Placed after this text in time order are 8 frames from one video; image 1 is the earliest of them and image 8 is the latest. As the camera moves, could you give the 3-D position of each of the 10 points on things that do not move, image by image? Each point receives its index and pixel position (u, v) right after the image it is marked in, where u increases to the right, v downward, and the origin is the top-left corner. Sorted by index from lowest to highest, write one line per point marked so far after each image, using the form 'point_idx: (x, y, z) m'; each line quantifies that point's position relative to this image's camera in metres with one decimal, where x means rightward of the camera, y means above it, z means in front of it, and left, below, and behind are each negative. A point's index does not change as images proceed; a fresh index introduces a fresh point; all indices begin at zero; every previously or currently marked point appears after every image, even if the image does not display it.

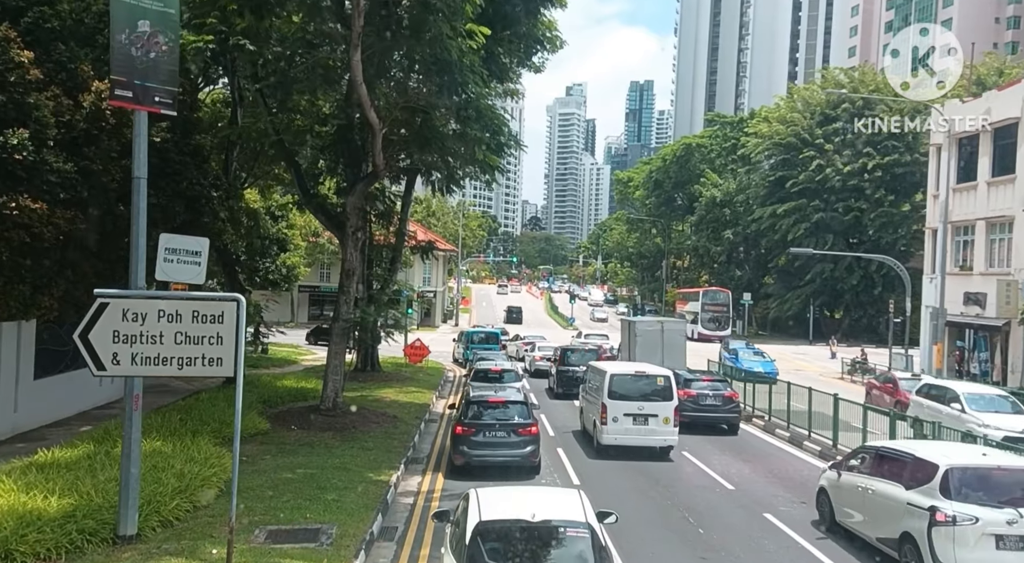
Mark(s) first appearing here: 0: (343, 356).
0: (-3.8, -1.7, +18.7) m
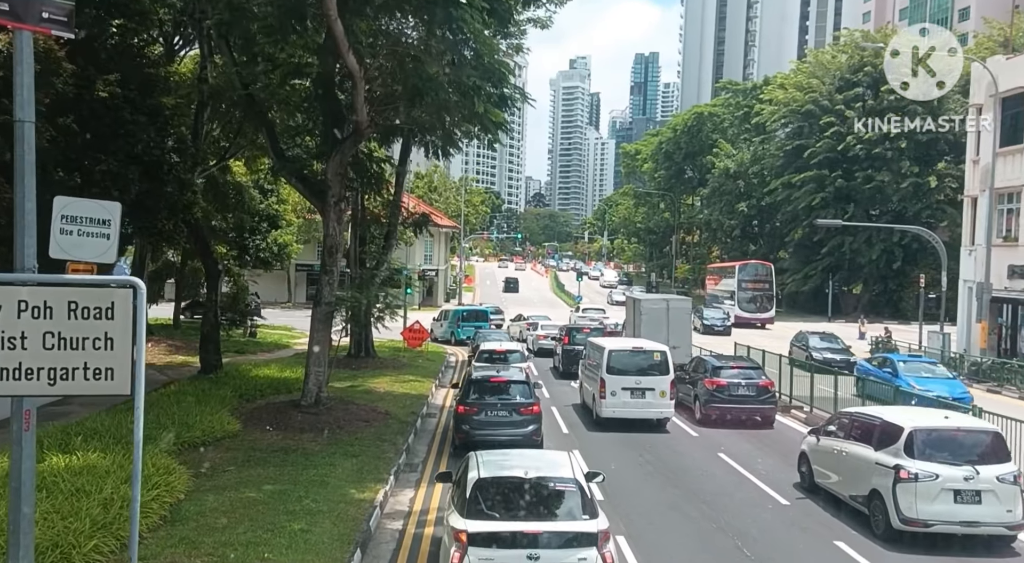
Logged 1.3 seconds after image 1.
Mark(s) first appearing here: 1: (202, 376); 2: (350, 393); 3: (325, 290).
0: (-3.6, -1.2, +16.3) m
1: (-7.2, -2.2, +19.4) m
2: (-3.8, -2.6, +19.4) m
3: (-3.6, -0.2, +16.2) m
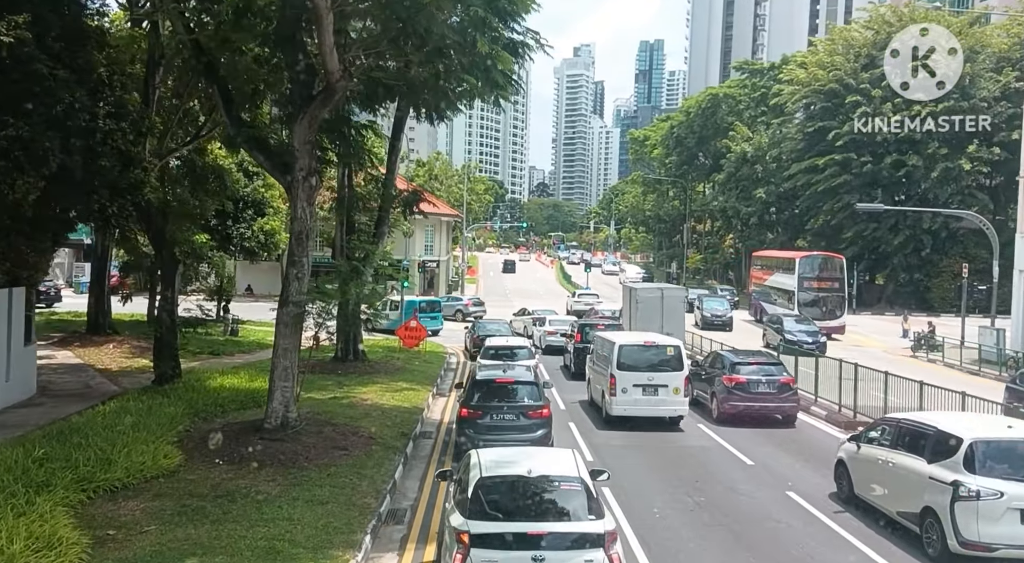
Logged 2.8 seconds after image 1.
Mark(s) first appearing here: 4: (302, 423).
0: (-3.4, -1.1, +13.2) m
1: (-6.9, -2.1, +16.3) m
2: (-3.6, -2.5, +16.3) m
3: (-3.4, -0.1, +13.1) m
4: (-3.4, -2.3, +13.6) m
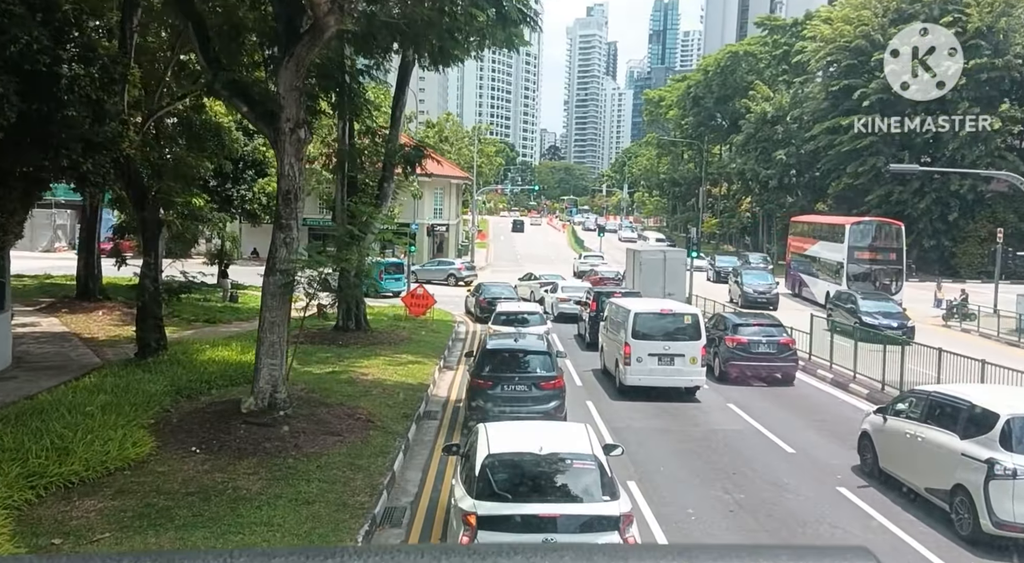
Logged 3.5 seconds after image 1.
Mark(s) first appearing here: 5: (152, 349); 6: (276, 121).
0: (-3.2, -0.6, +11.8) m
1: (-6.7, -1.4, +15.0) m
2: (-3.3, -1.8, +15.0) m
3: (-3.2, +0.4, +11.7) m
4: (-3.2, -1.8, +12.3) m
5: (-6.7, -1.2, +15.5) m
6: (-3.3, +2.2, +11.6) m
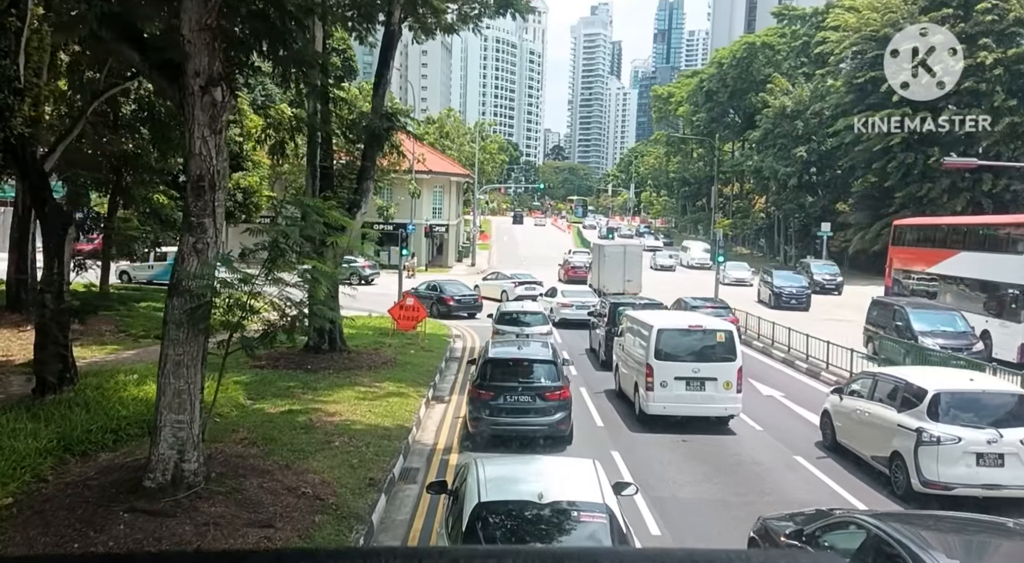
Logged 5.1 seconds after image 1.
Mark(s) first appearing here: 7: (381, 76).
0: (-3.2, -0.9, +8.4) m
1: (-6.7, -1.7, +11.6) m
2: (-3.3, -2.1, +11.5) m
3: (-3.2, +0.2, +8.3) m
4: (-3.2, -2.0, +8.9) m
5: (-6.6, -1.5, +12.1) m
6: (-3.2, +2.0, +8.2) m
7: (-3.0, +4.7, +18.9) m
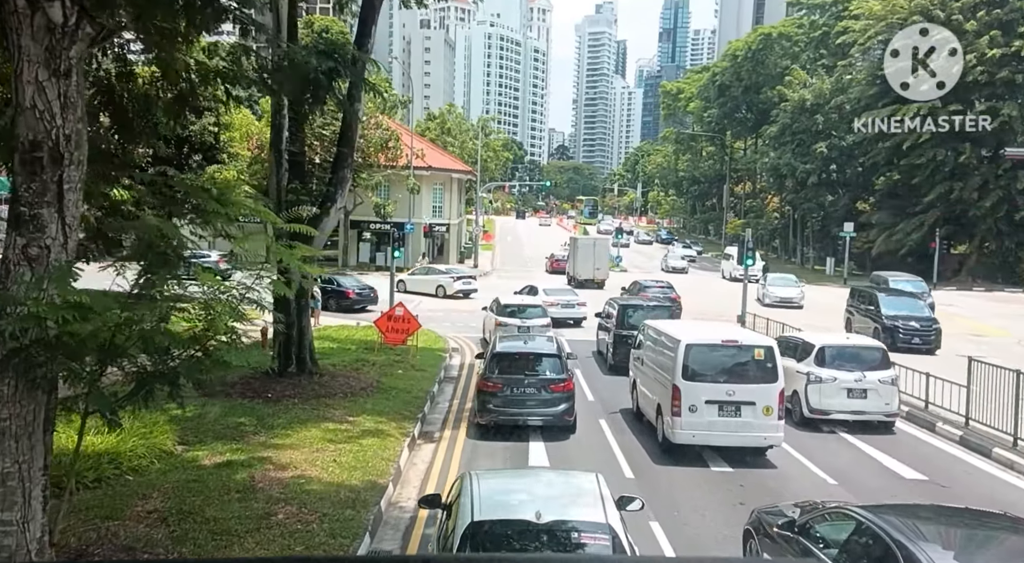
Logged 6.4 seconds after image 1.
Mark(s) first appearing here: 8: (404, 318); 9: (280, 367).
0: (-3.1, -1.0, +5.5) m
1: (-6.6, -1.8, +8.7) m
2: (-3.2, -2.2, +8.6) m
3: (-3.1, 0.0, +5.3) m
4: (-3.1, -2.2, +6.0) m
5: (-6.5, -1.6, +9.2) m
6: (-3.1, +1.8, +5.3) m
7: (-2.9, +4.5, +16.0) m
8: (-2.3, -0.8, +18.2) m
9: (-4.0, -1.5, +14.6) m
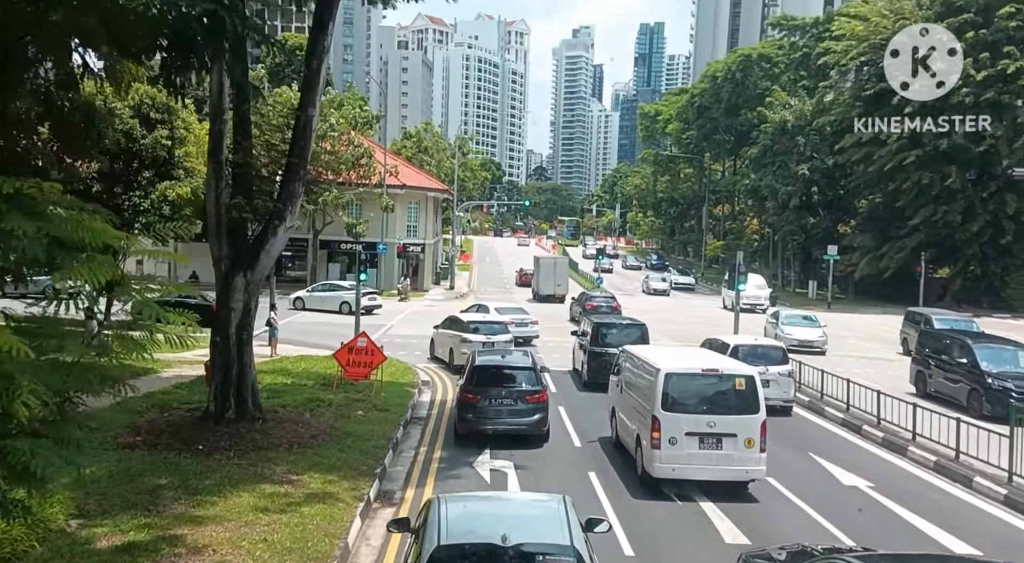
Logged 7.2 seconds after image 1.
0: (-3.3, -1.3, +3.5) m
1: (-6.8, -2.1, +6.7) m
2: (-3.4, -2.5, +6.6) m
3: (-3.3, -0.2, +3.4) m
4: (-3.3, -2.4, +4.0) m
5: (-6.8, -1.9, +7.1) m
6: (-3.3, +1.6, +3.4) m
7: (-3.3, +4.0, +14.2) m
8: (-2.8, -1.4, +16.2) m
9: (-4.4, -1.9, +12.6) m
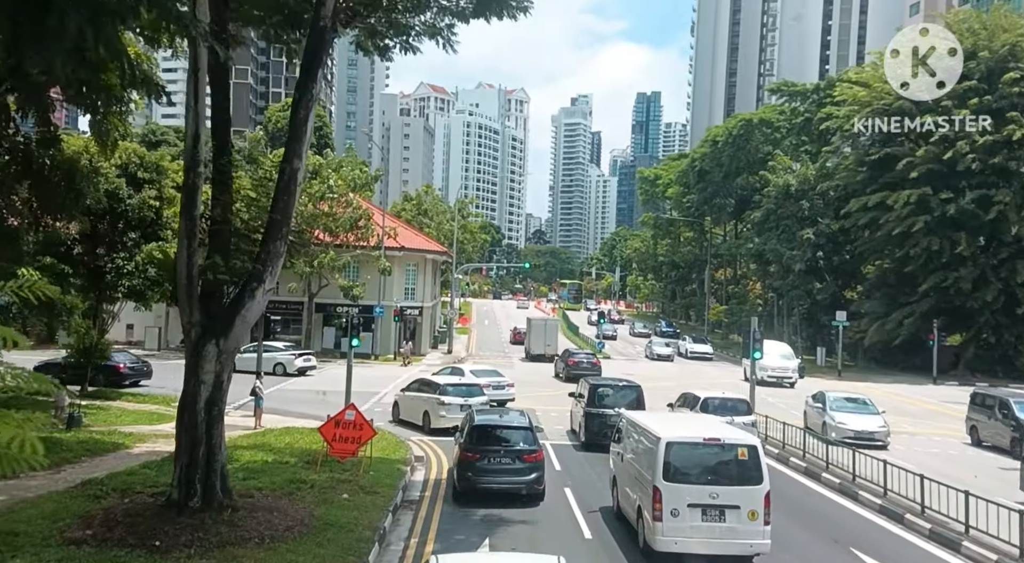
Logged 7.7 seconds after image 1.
0: (-3.2, -1.5, +2.1) m
1: (-6.8, -2.6, +5.2) m
2: (-3.4, -3.0, +5.1) m
3: (-3.2, -0.5, +2.1) m
4: (-3.2, -2.7, +2.5) m
5: (-6.7, -2.4, +5.7) m
6: (-3.2, +1.3, +2.2) m
7: (-3.2, +2.9, +13.2) m
8: (-2.8, -2.6, +14.8) m
9: (-4.4, -2.9, +11.2) m
